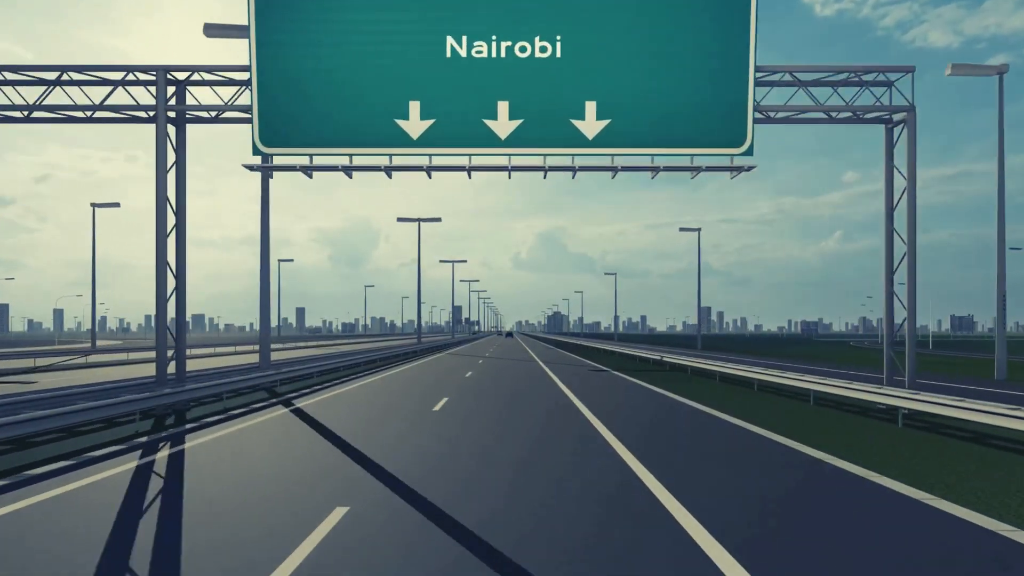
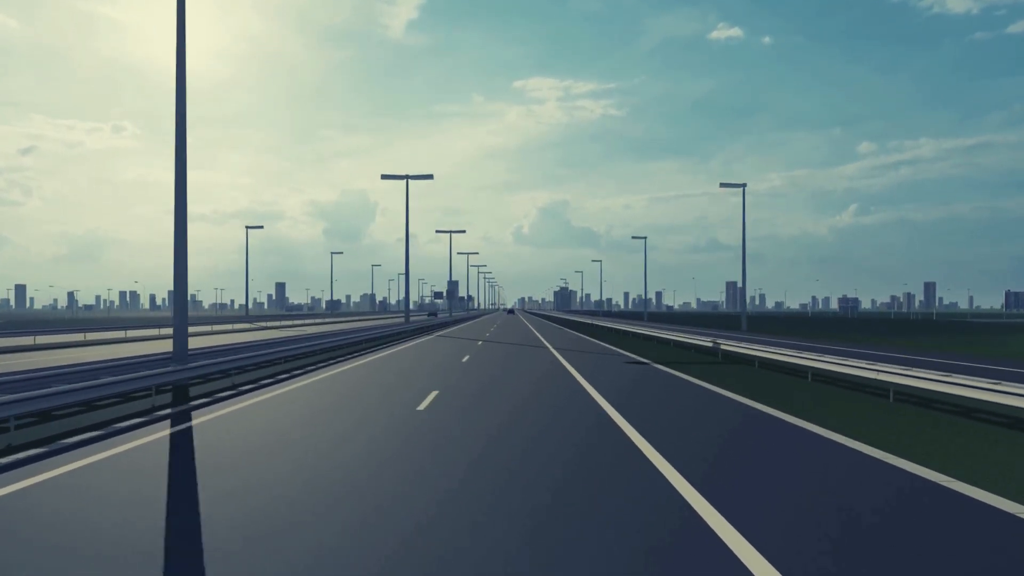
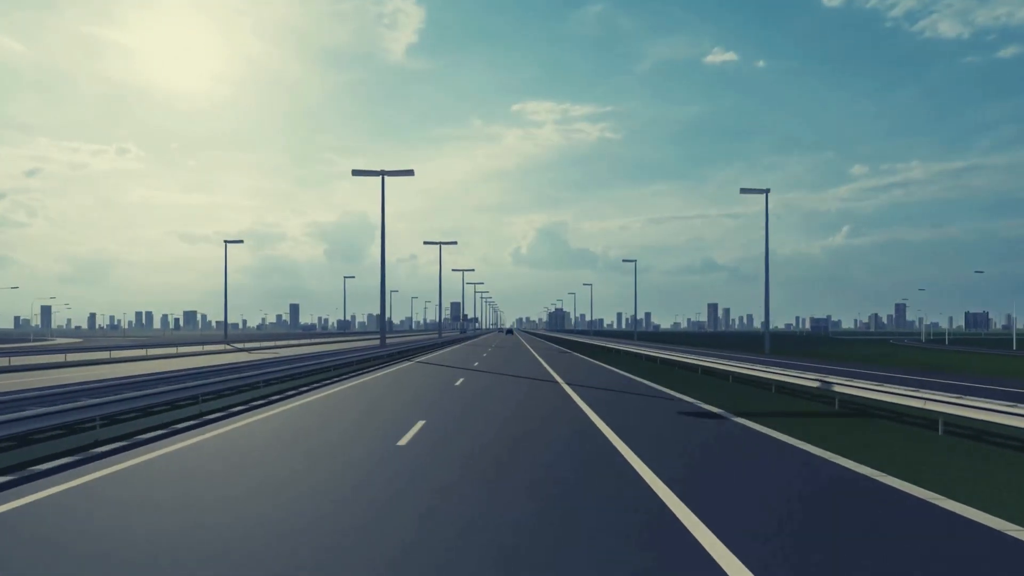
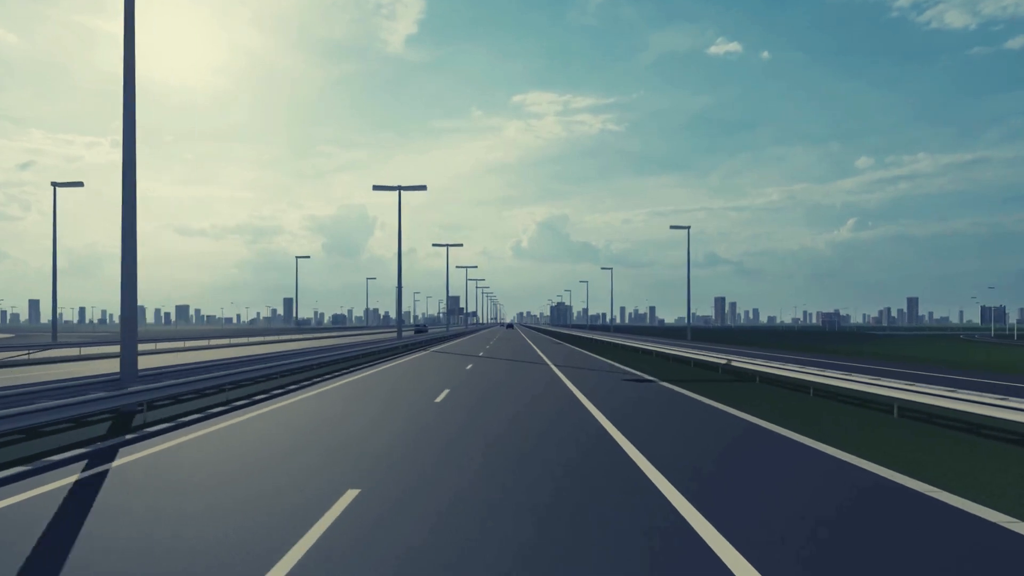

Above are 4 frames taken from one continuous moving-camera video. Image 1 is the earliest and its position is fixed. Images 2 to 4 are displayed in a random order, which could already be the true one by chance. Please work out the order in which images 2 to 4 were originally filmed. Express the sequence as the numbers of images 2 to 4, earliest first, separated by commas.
3, 4, 2
